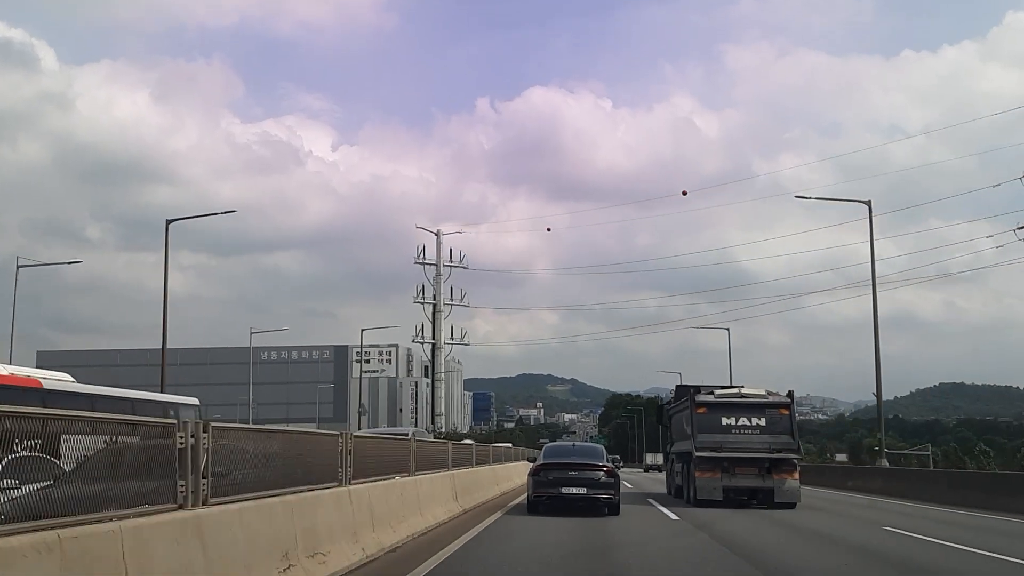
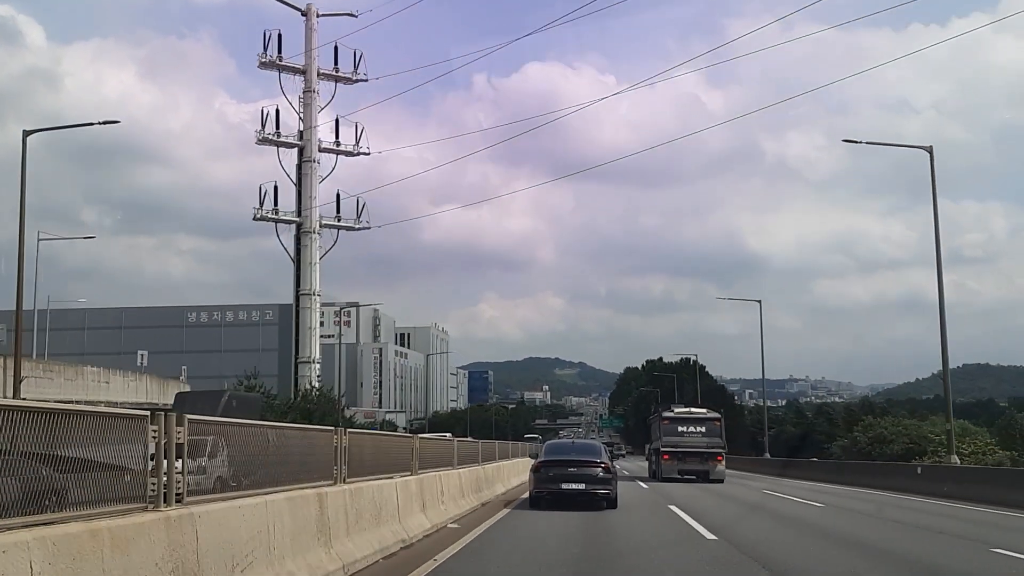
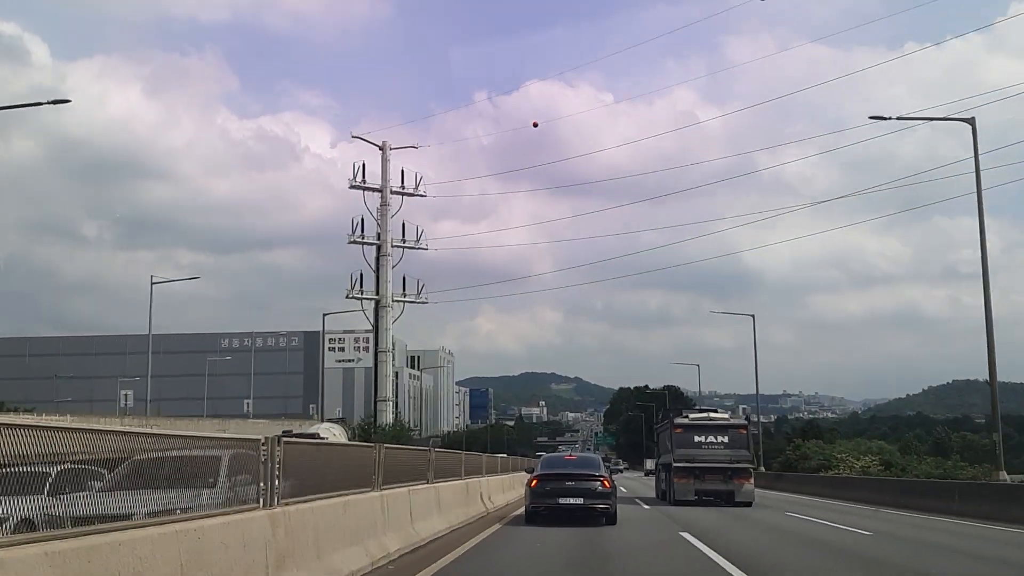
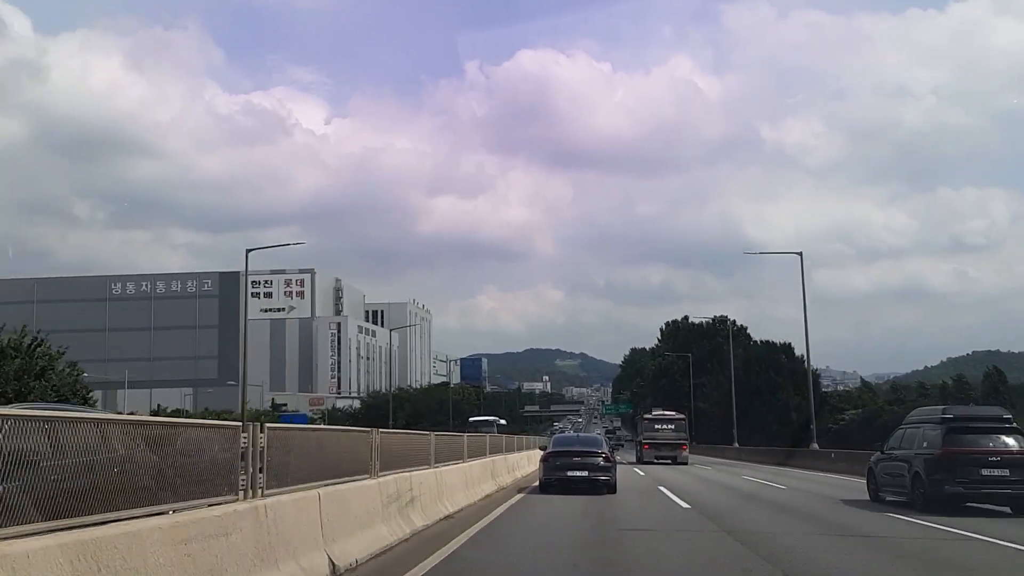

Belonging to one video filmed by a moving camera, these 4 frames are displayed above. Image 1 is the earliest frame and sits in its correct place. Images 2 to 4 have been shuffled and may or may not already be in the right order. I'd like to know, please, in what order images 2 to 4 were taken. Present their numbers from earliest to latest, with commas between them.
3, 2, 4
